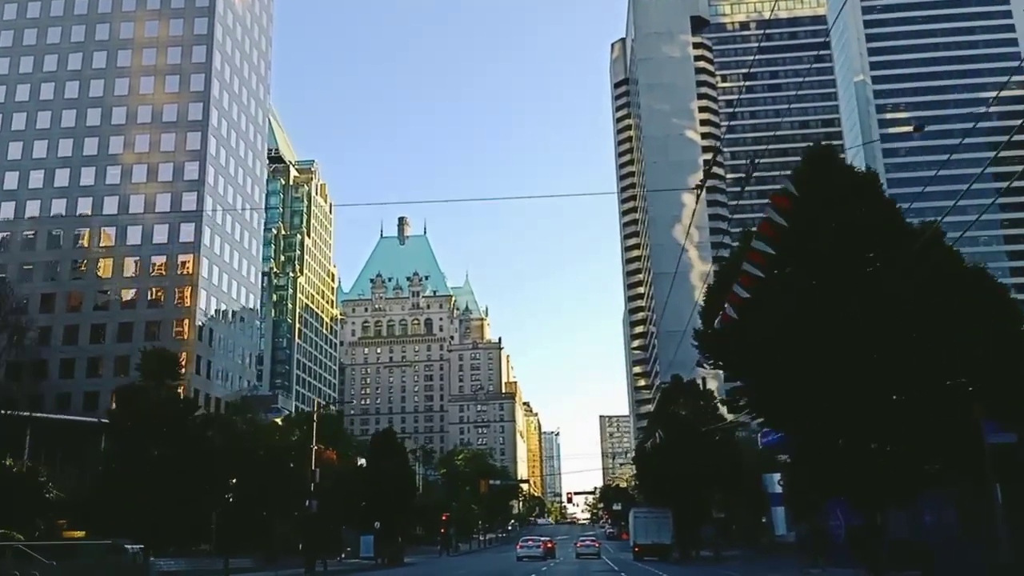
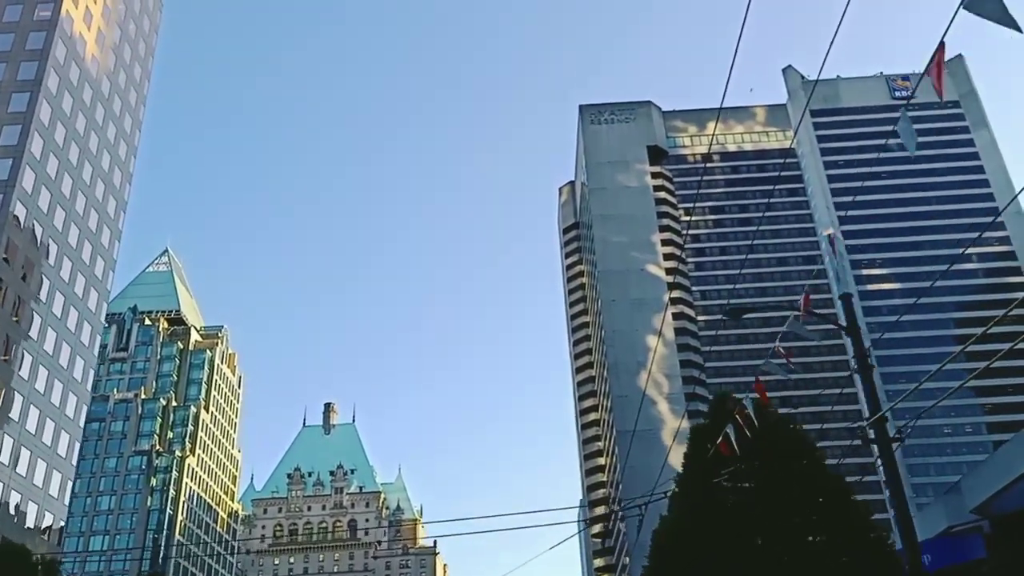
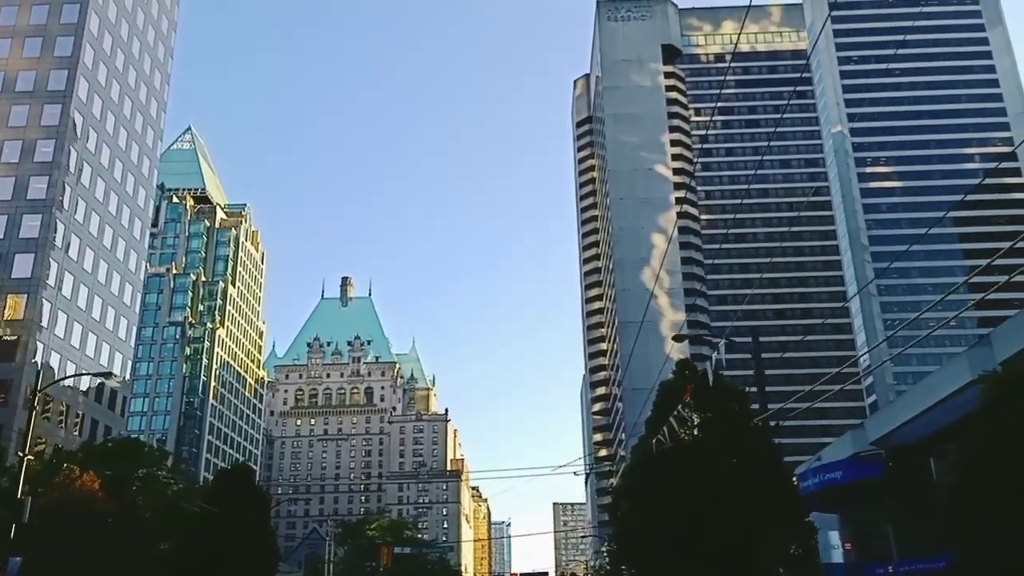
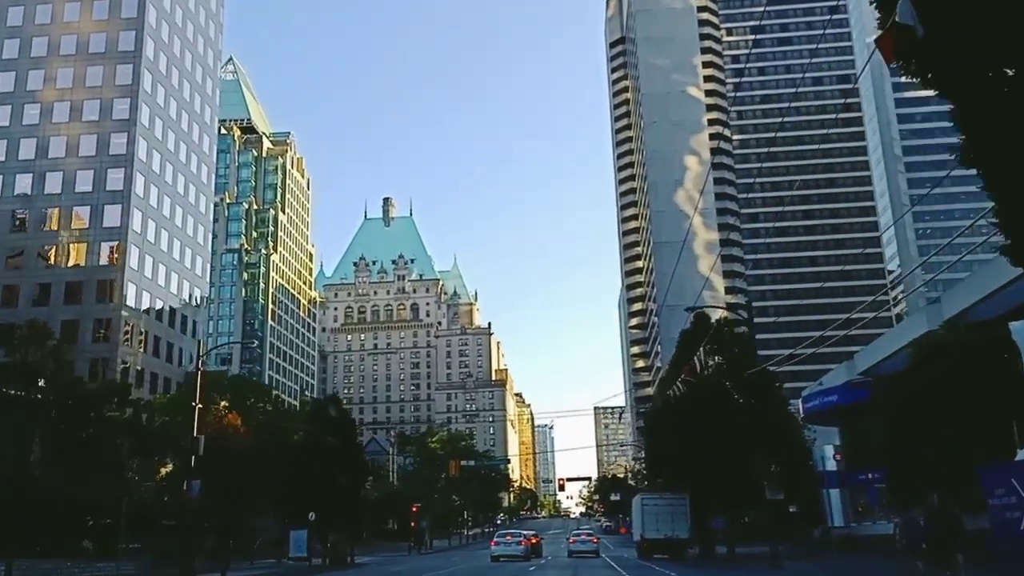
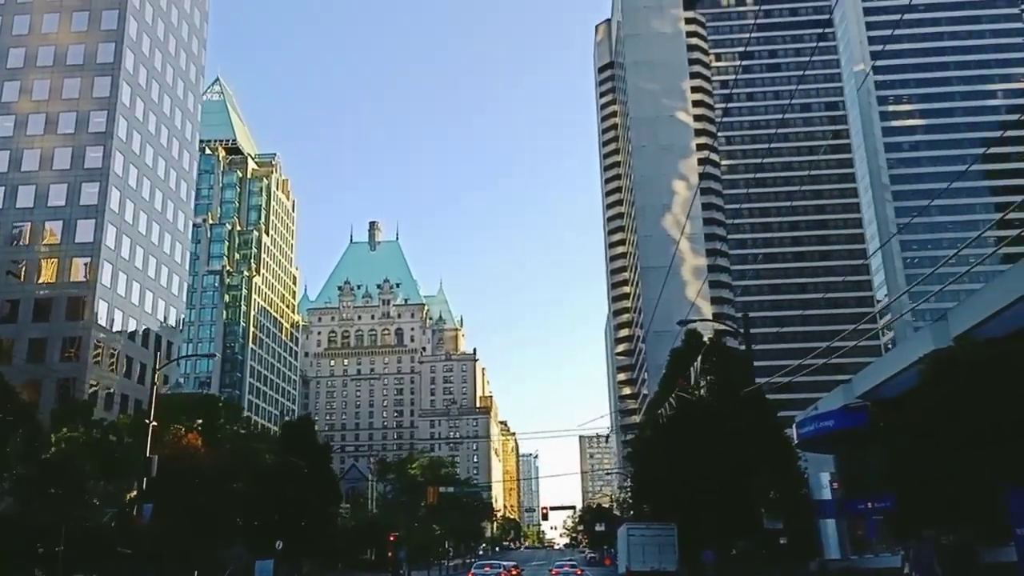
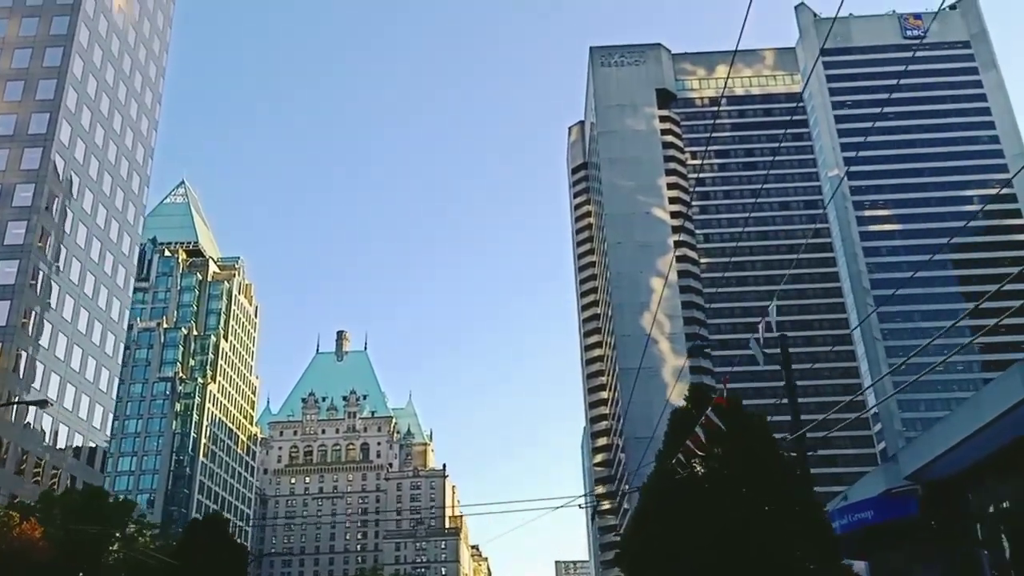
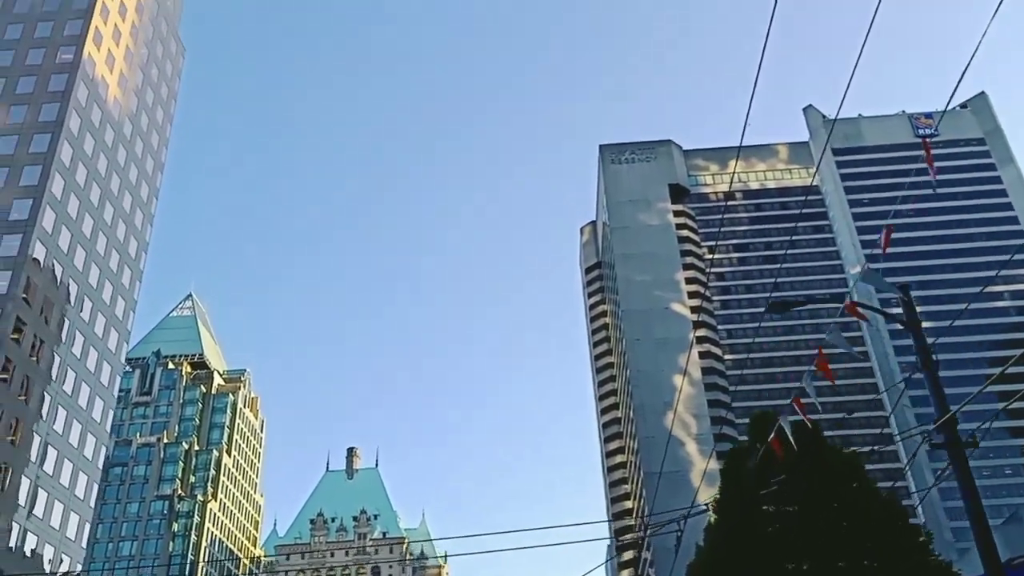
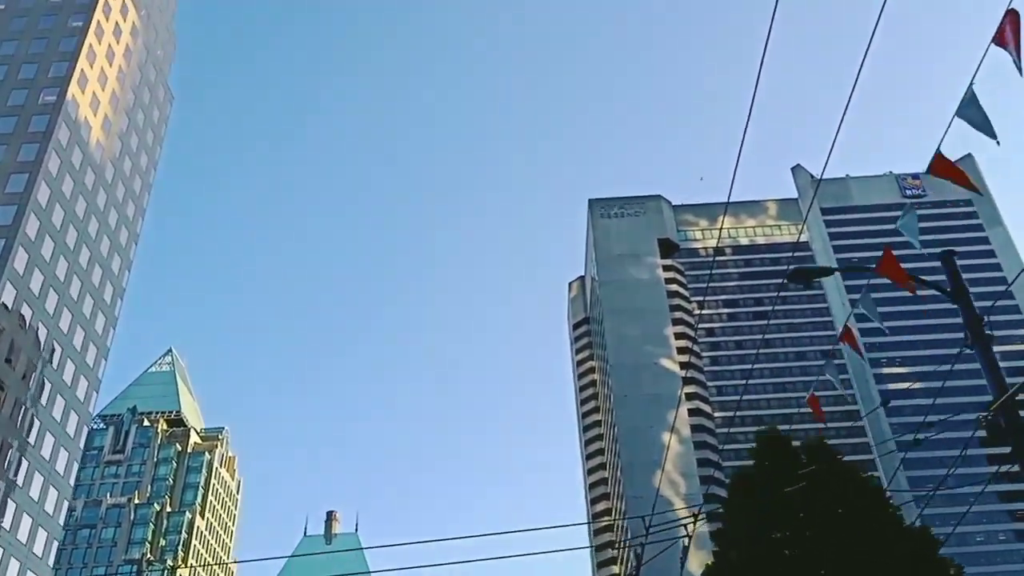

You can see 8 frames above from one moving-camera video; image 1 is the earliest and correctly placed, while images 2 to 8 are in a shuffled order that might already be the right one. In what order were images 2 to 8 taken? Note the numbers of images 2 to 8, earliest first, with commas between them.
4, 5, 3, 6, 2, 7, 8
